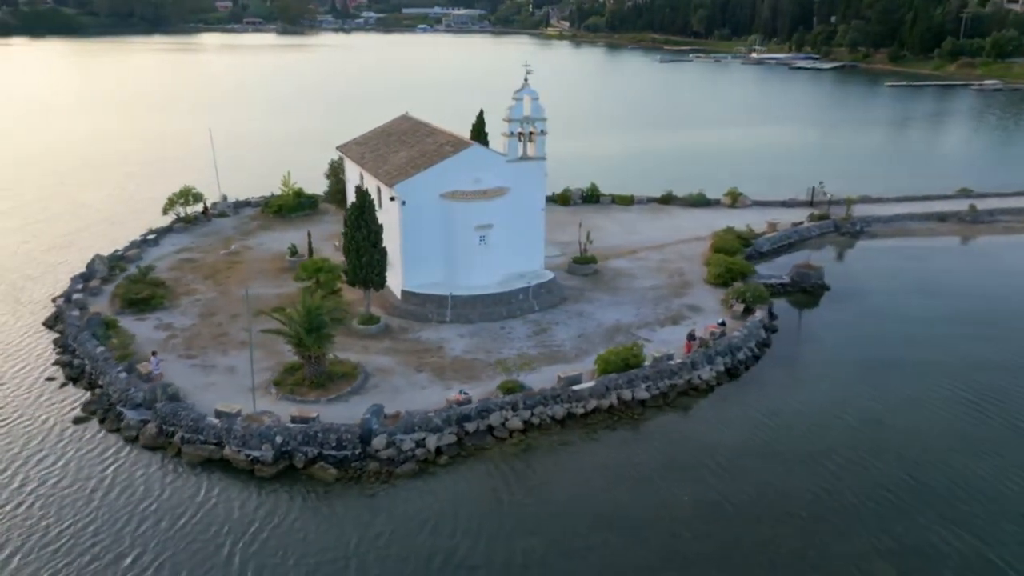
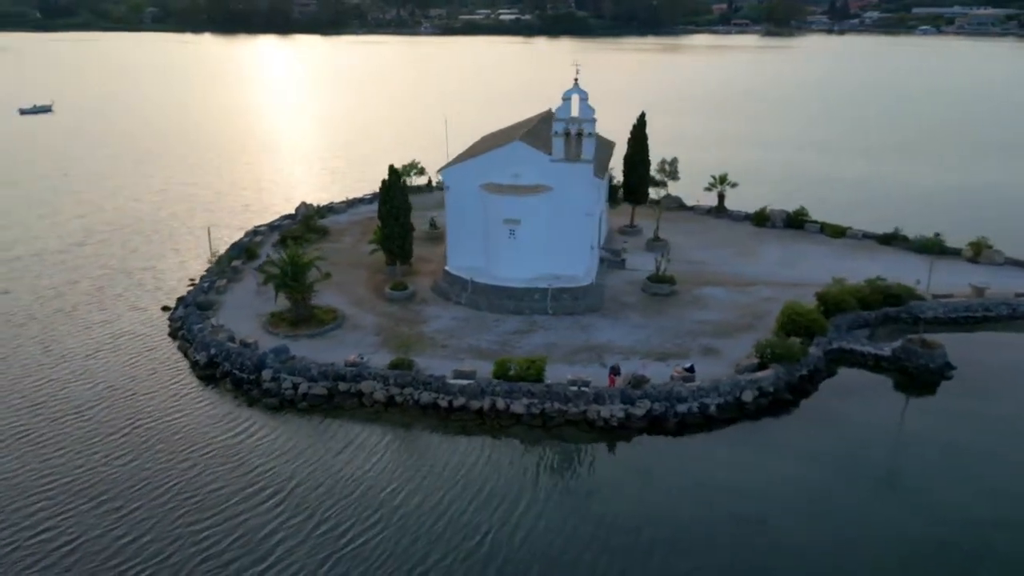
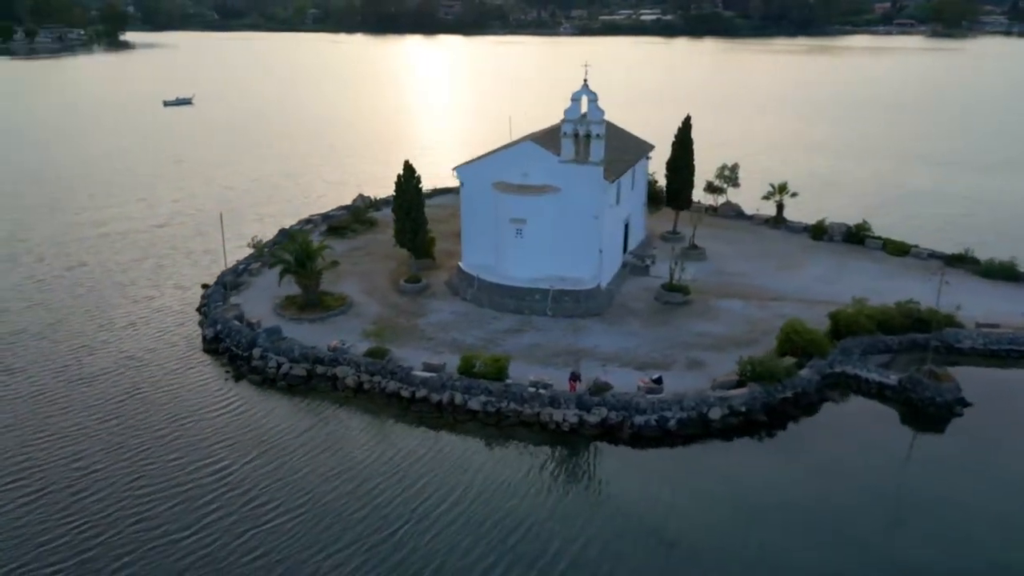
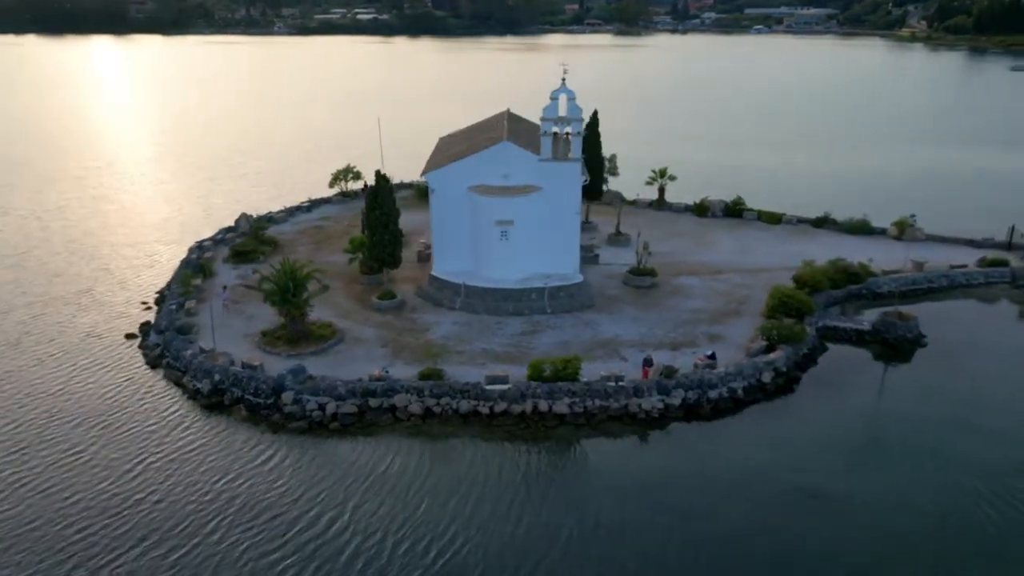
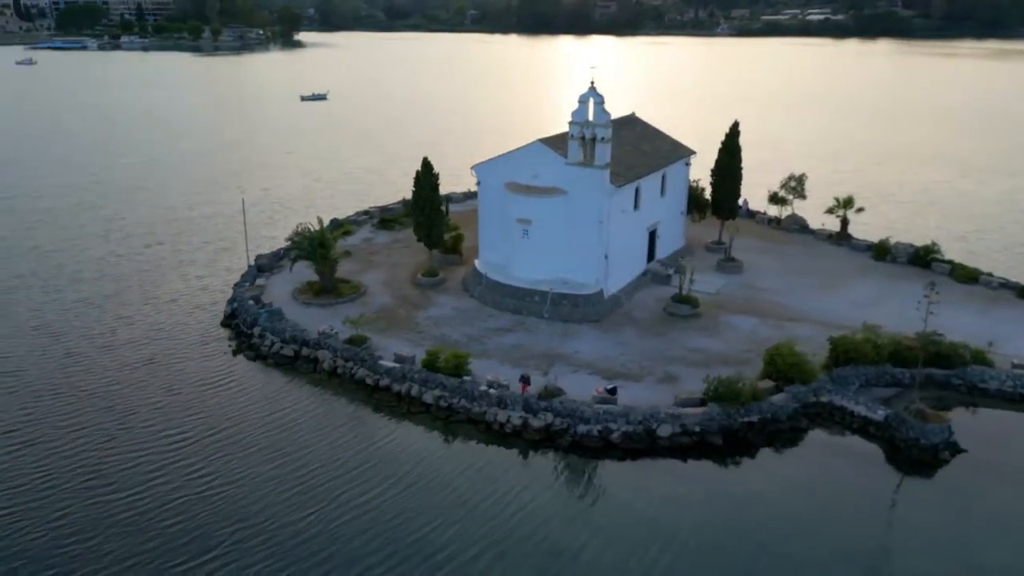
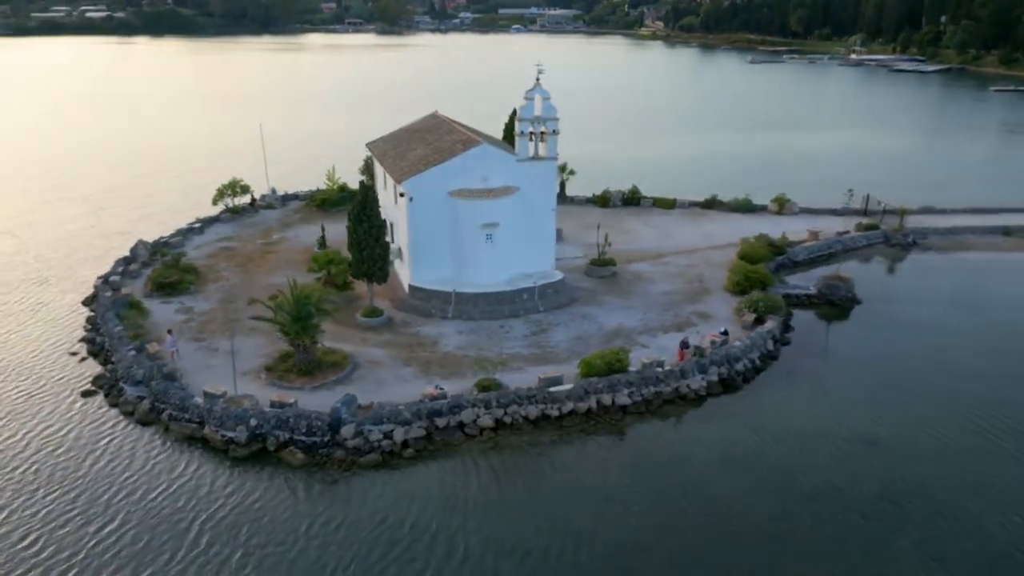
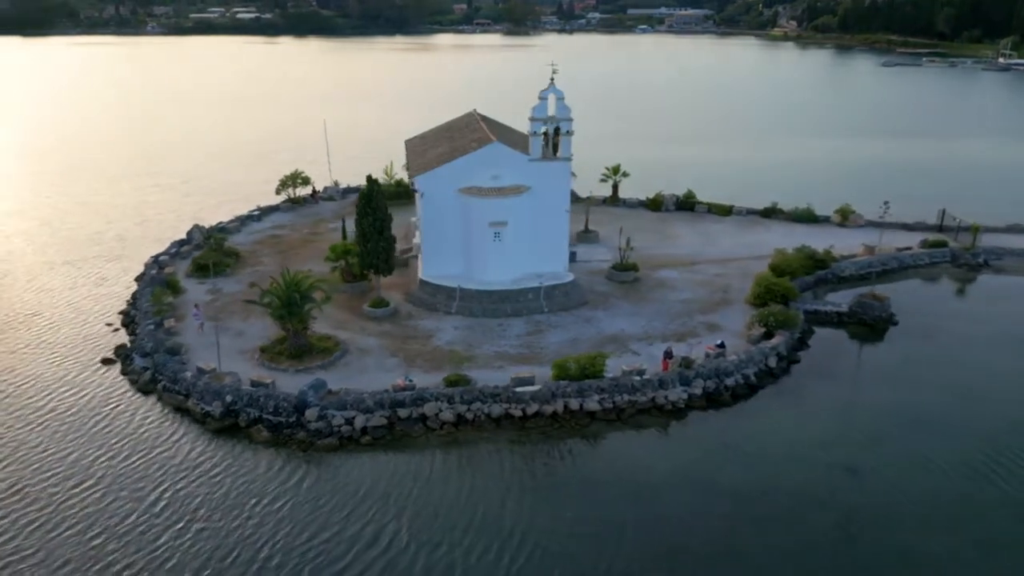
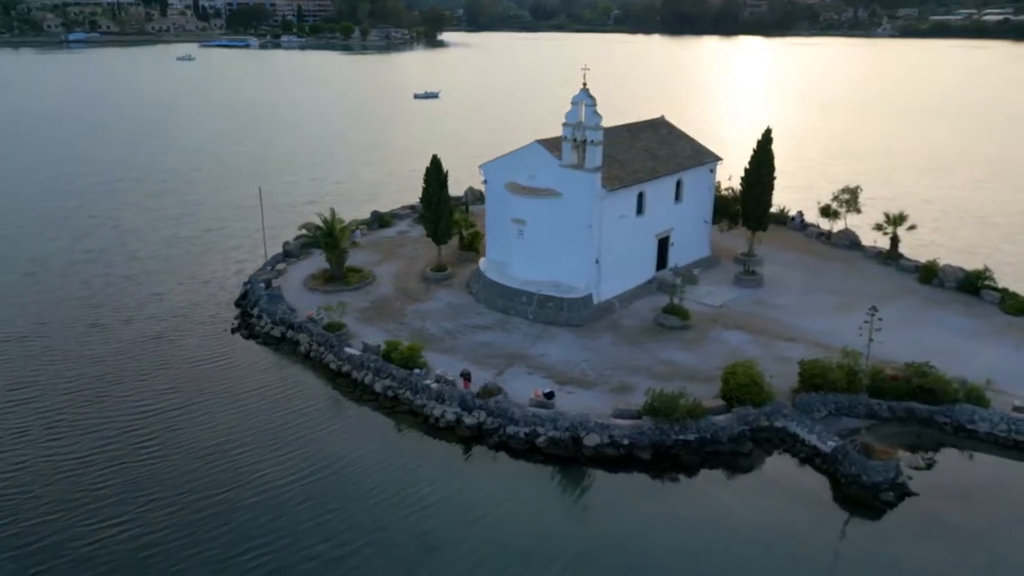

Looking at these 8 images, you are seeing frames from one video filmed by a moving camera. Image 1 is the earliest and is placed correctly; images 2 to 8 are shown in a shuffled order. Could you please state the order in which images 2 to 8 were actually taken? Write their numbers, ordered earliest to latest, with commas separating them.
6, 7, 4, 2, 3, 5, 8
